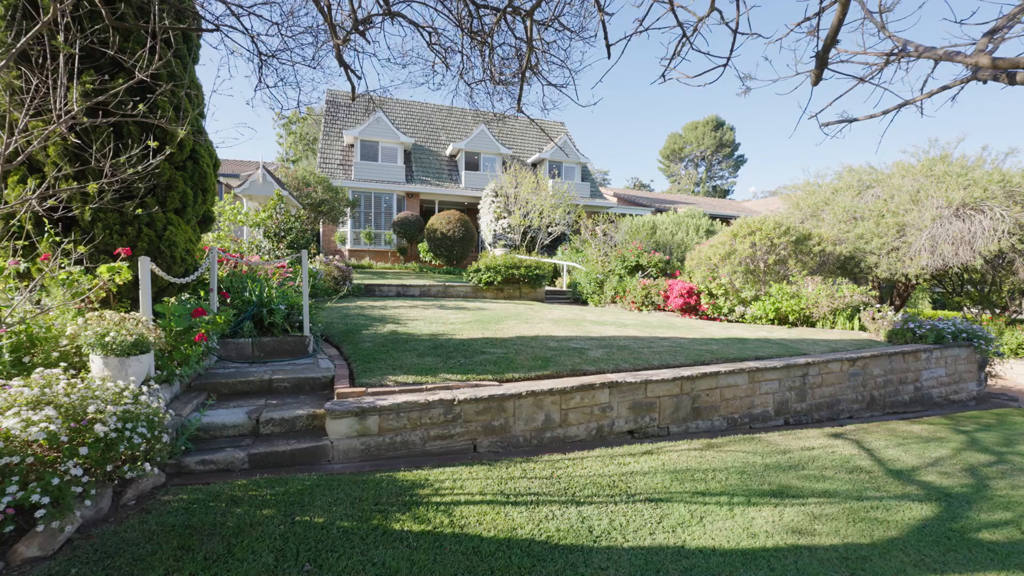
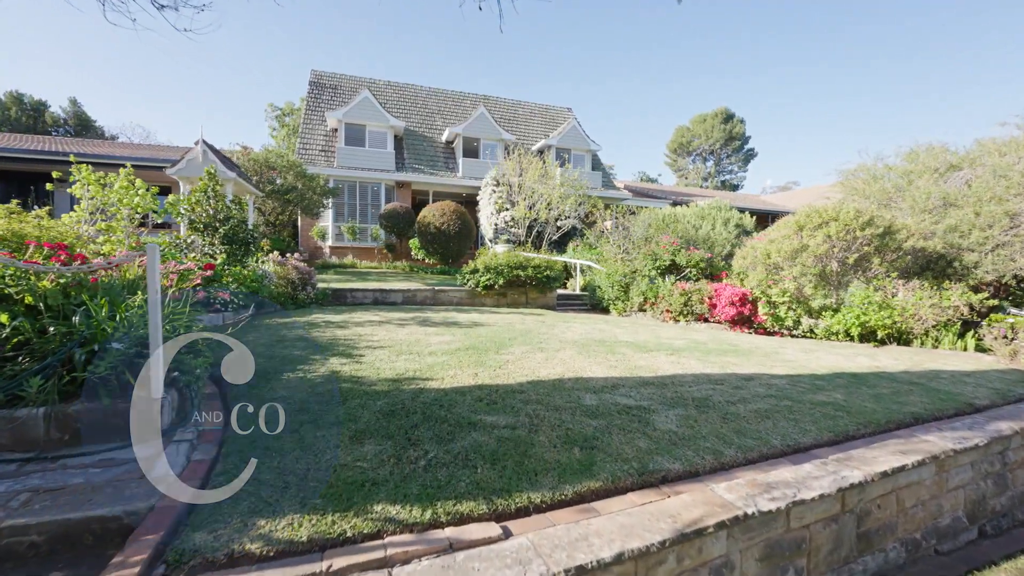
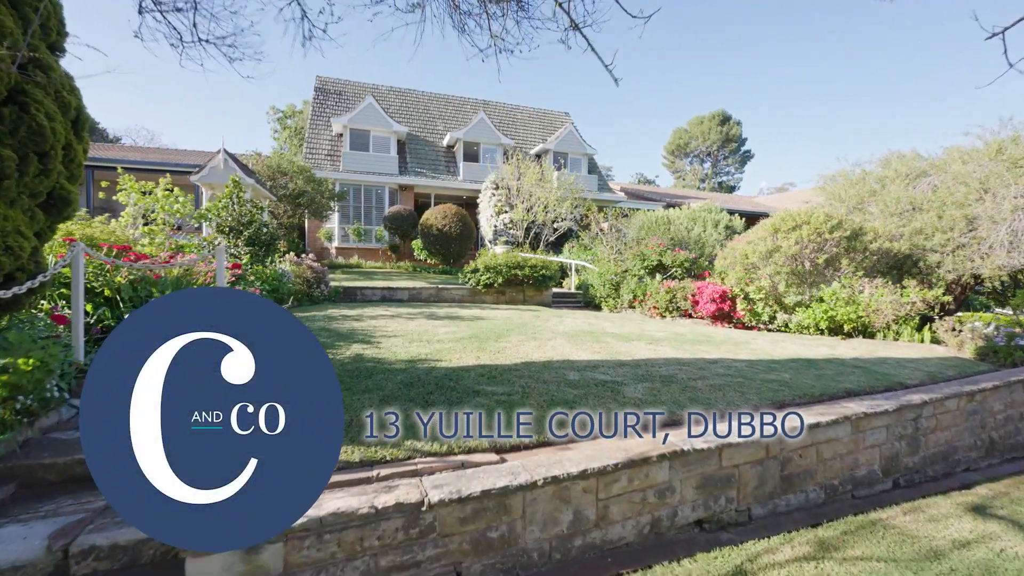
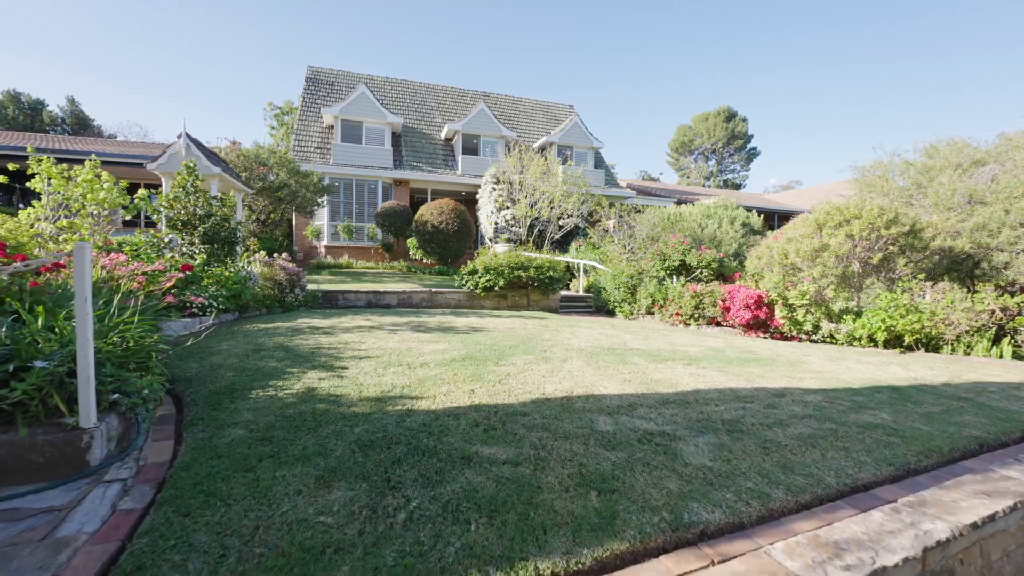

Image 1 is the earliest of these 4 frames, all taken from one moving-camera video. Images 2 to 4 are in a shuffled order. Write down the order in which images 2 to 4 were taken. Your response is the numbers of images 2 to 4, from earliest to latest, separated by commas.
3, 2, 4
